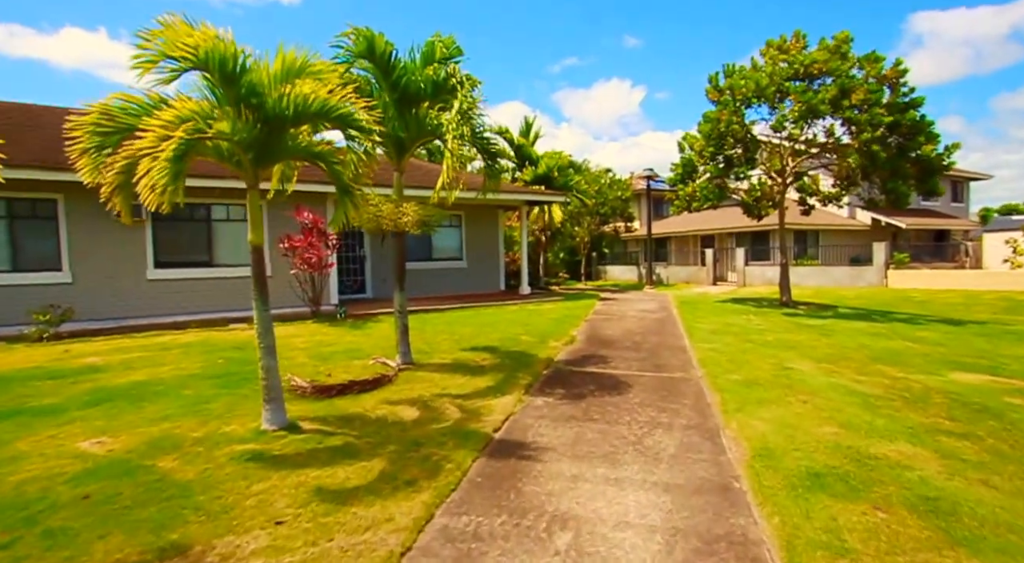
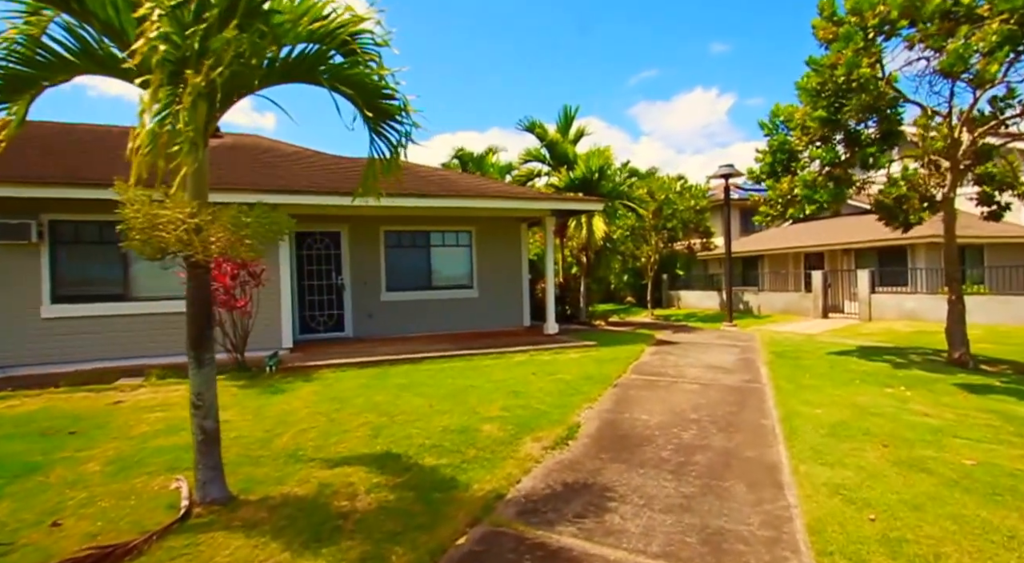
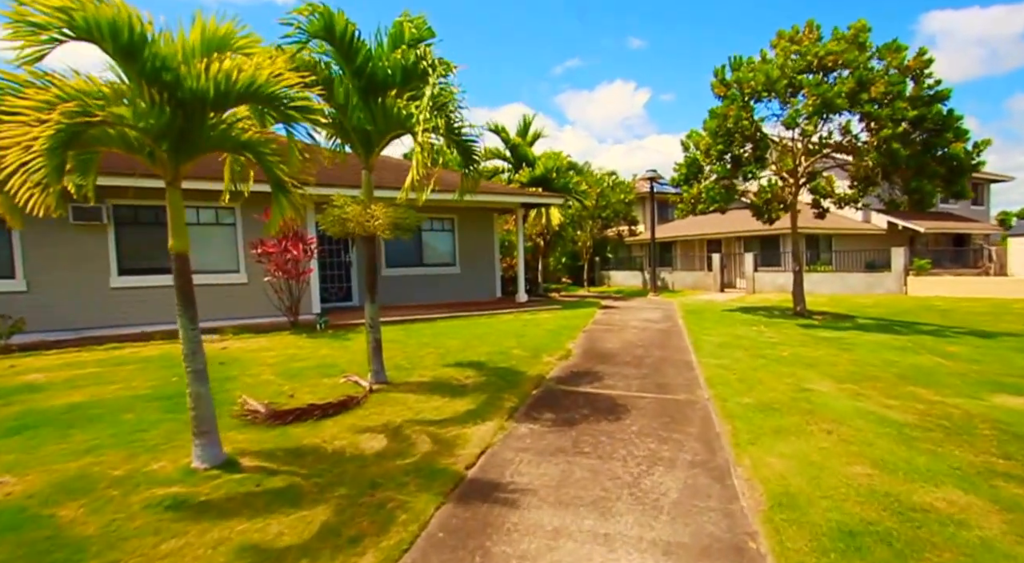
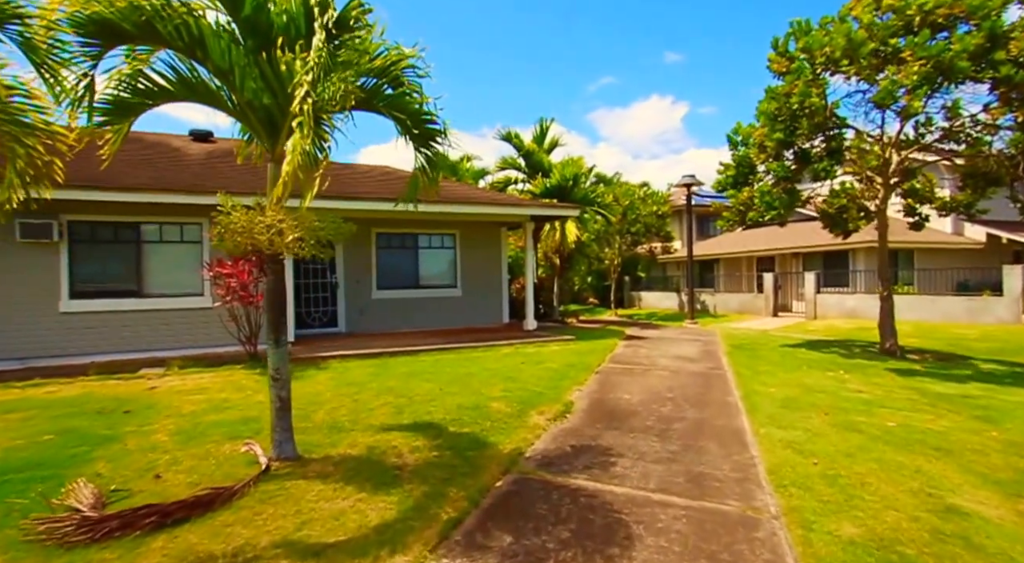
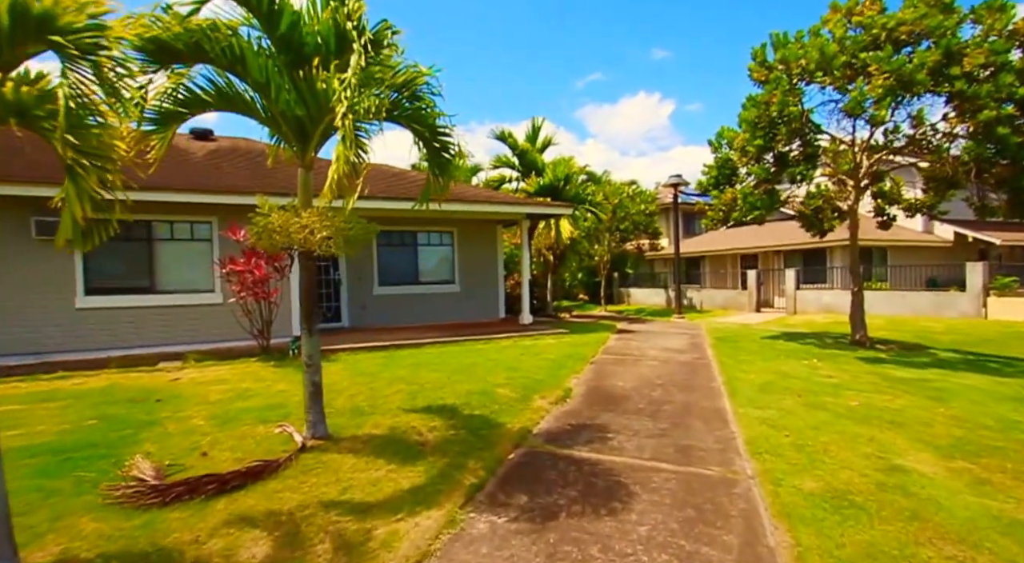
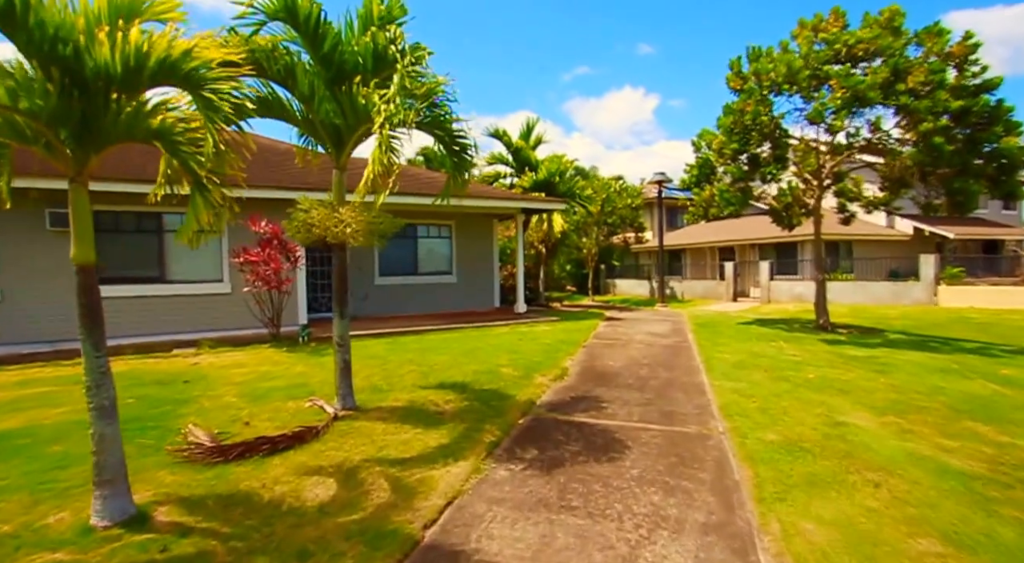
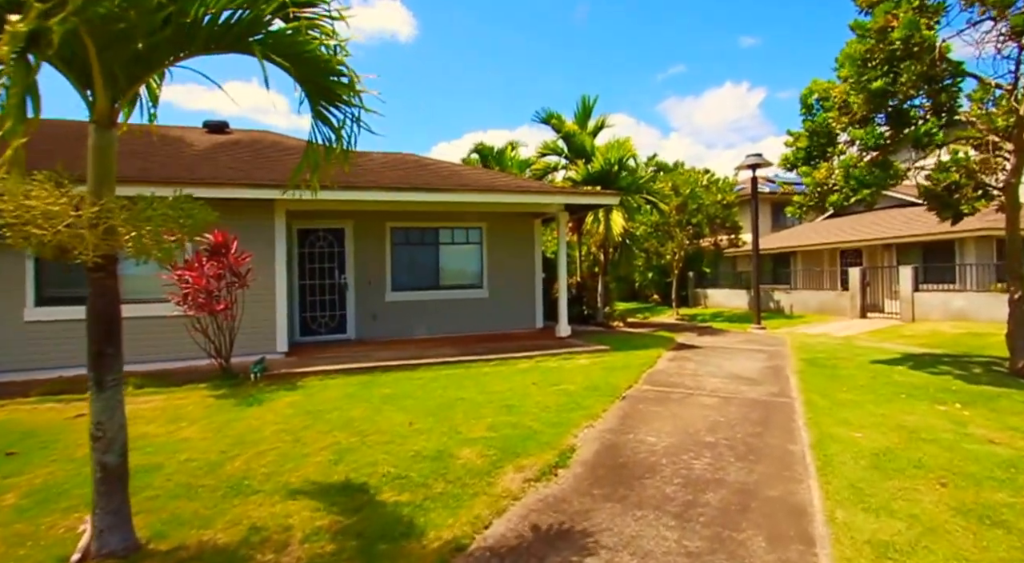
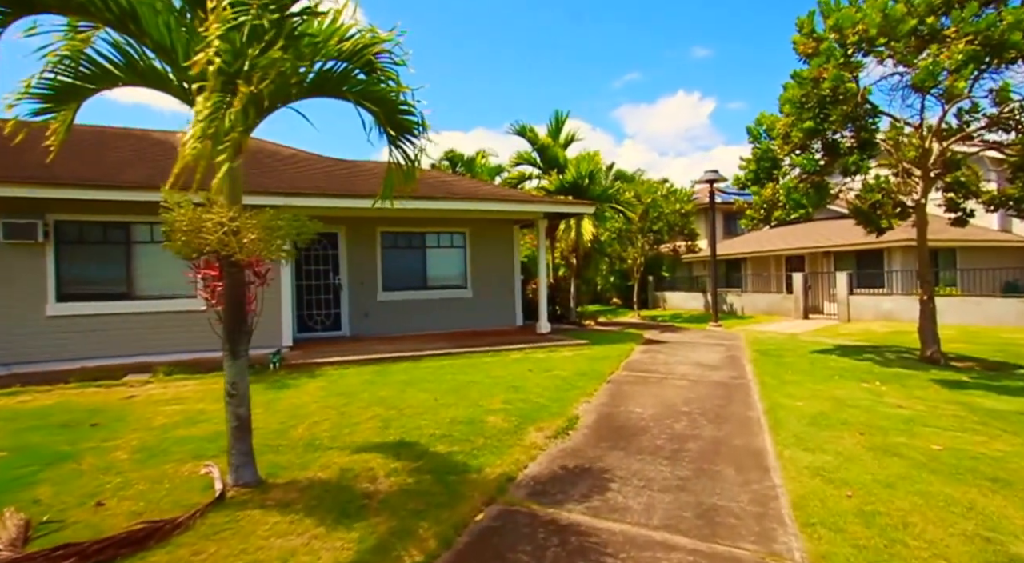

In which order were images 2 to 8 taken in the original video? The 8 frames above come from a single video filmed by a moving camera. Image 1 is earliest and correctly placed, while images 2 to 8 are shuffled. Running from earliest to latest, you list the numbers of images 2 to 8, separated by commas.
3, 6, 5, 4, 8, 2, 7
